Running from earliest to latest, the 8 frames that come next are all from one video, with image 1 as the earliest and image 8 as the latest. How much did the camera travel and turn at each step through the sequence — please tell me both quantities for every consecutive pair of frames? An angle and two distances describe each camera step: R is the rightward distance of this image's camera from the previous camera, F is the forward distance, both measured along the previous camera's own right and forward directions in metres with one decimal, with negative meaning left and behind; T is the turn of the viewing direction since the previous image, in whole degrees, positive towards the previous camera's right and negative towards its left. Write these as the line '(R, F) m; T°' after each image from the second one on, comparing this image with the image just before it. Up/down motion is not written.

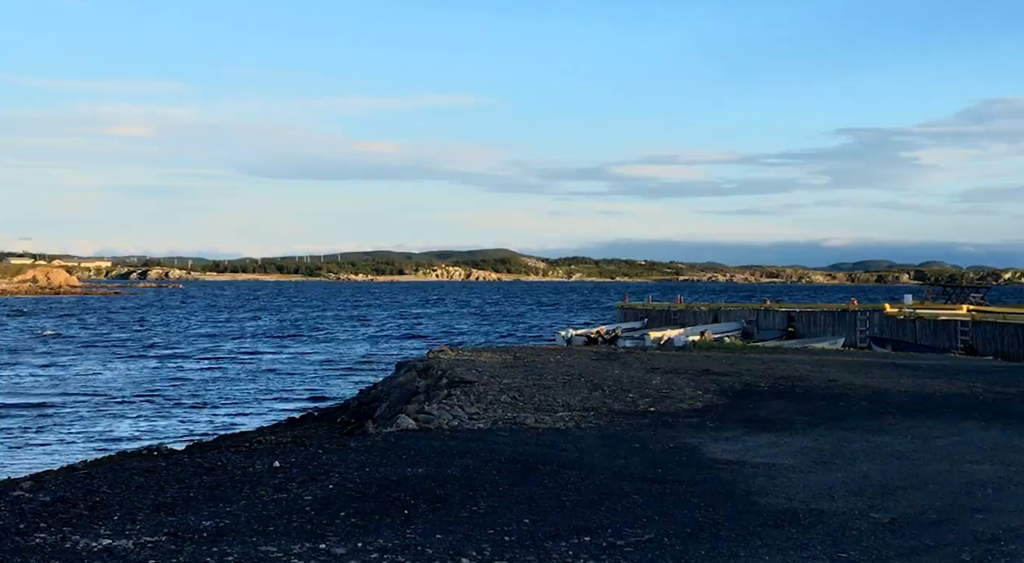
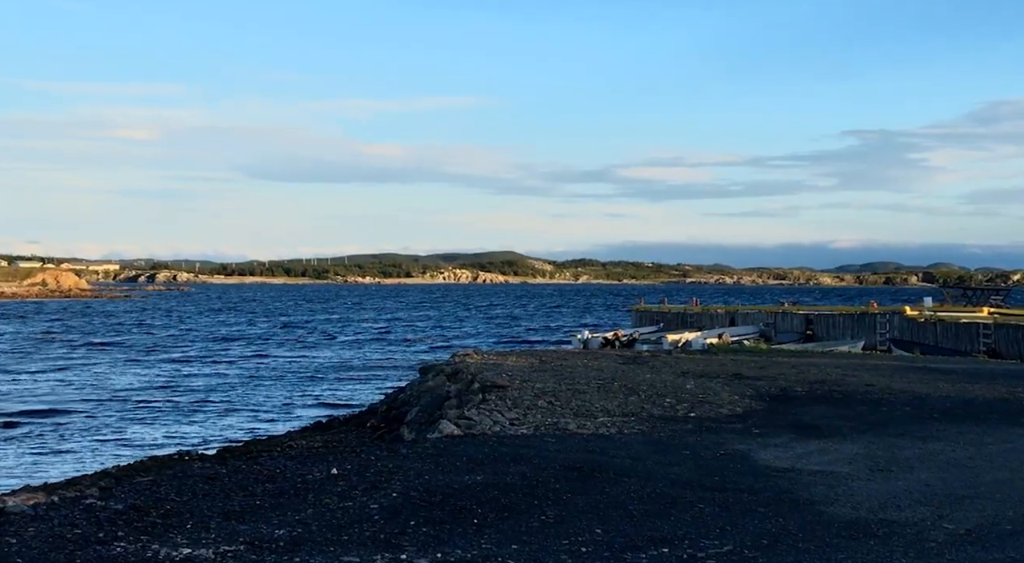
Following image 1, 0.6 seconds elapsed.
(-0.3, +0.1) m; -1°
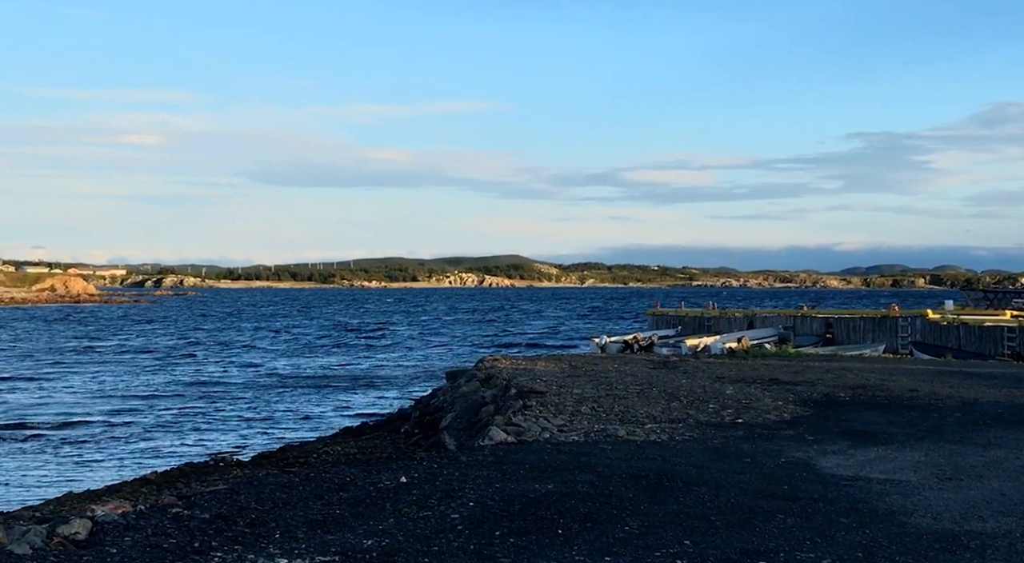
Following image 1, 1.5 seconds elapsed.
(-0.4, +0.1) m; -1°
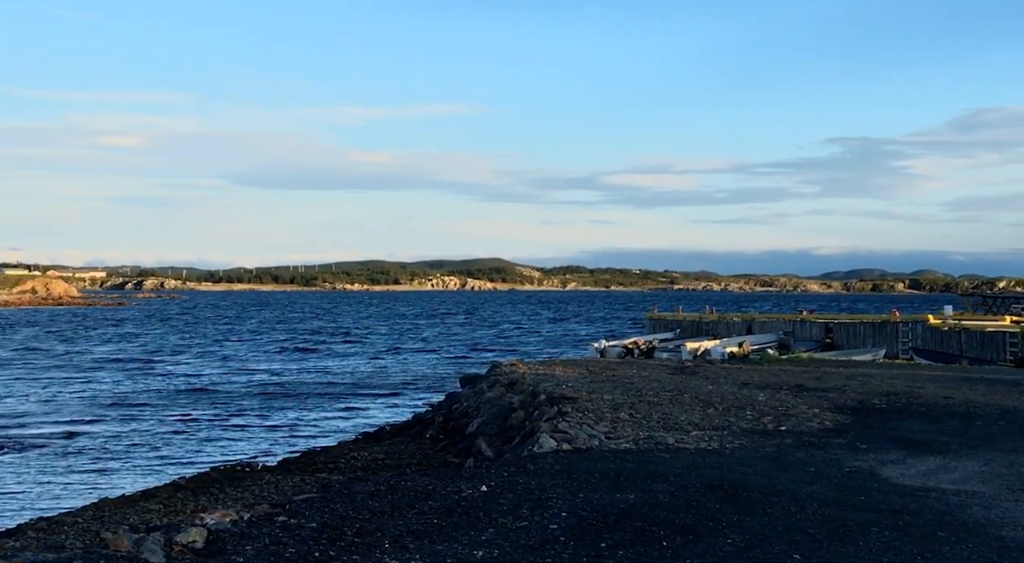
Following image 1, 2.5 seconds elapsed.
(-0.6, 0.0) m; 0°
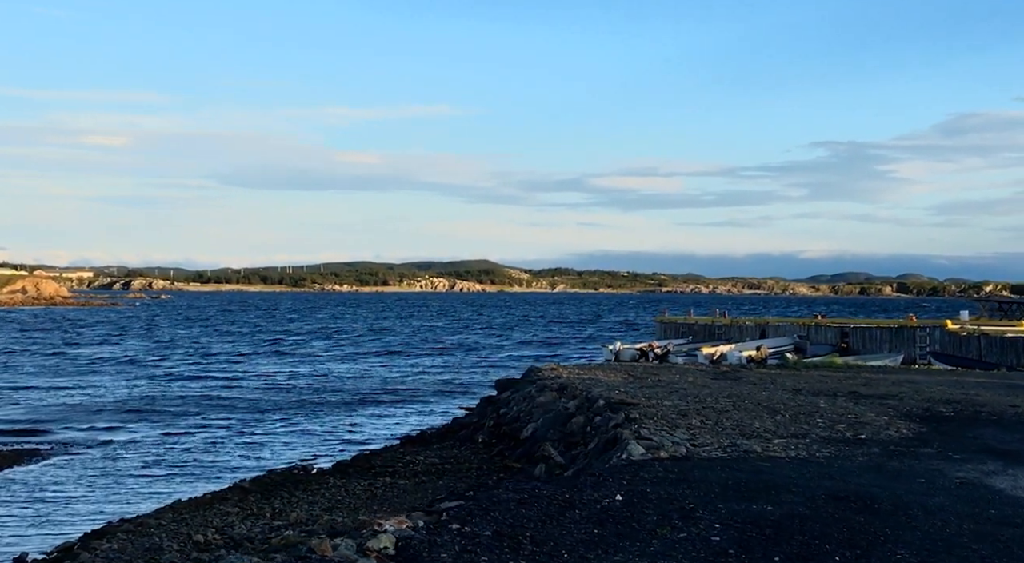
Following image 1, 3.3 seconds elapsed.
(-0.9, 0.0) m; 0°
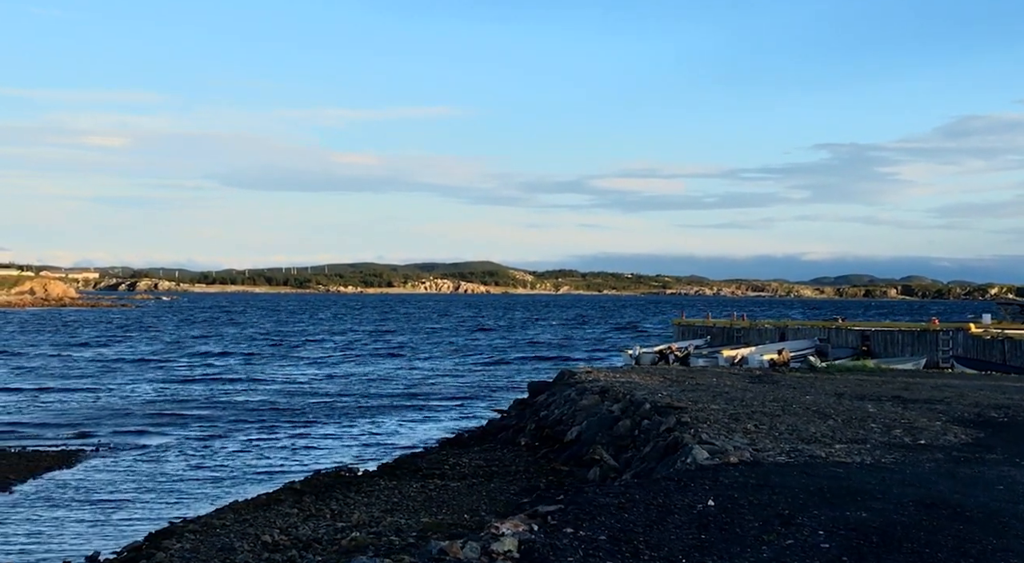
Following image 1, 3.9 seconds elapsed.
(-0.5, 0.0) m; -1°
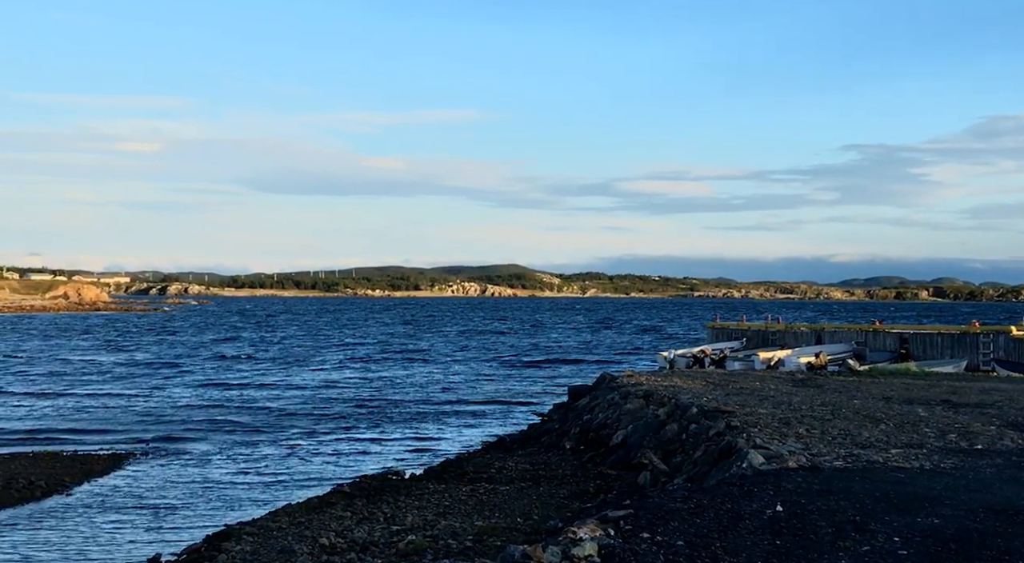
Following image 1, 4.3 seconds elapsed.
(-0.2, +0.1) m; -1°
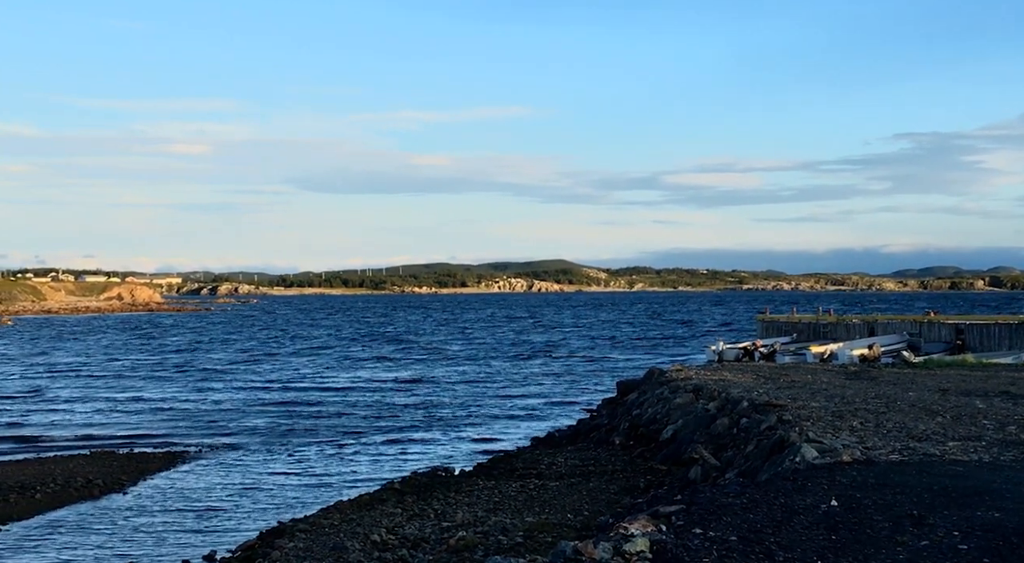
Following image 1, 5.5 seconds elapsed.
(0.0, +0.2) m; -2°
